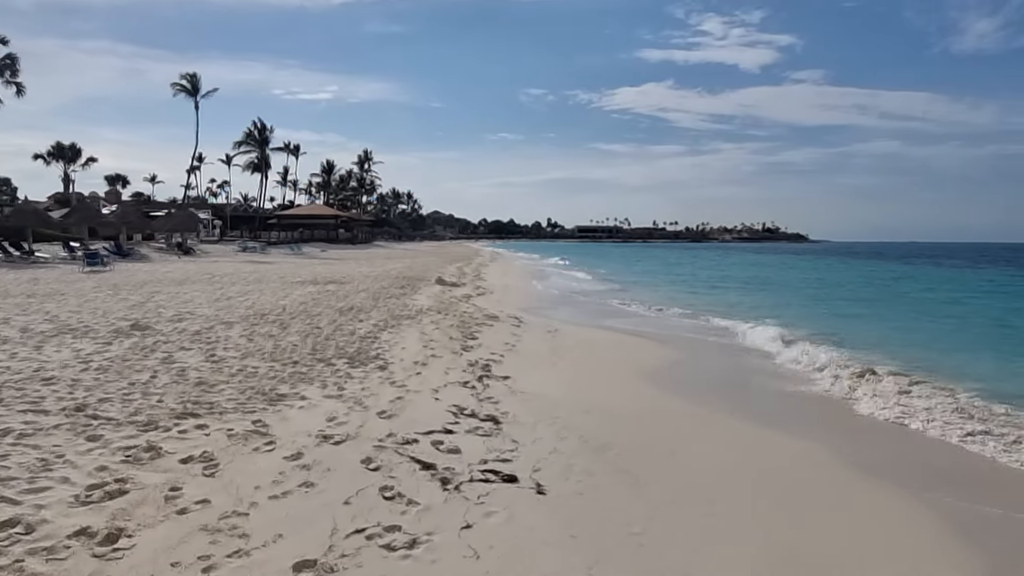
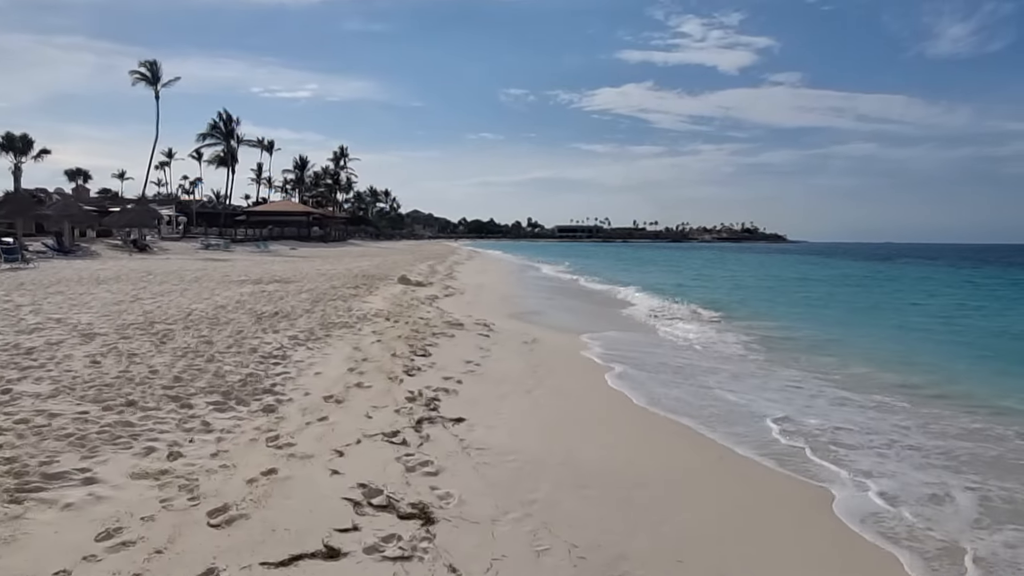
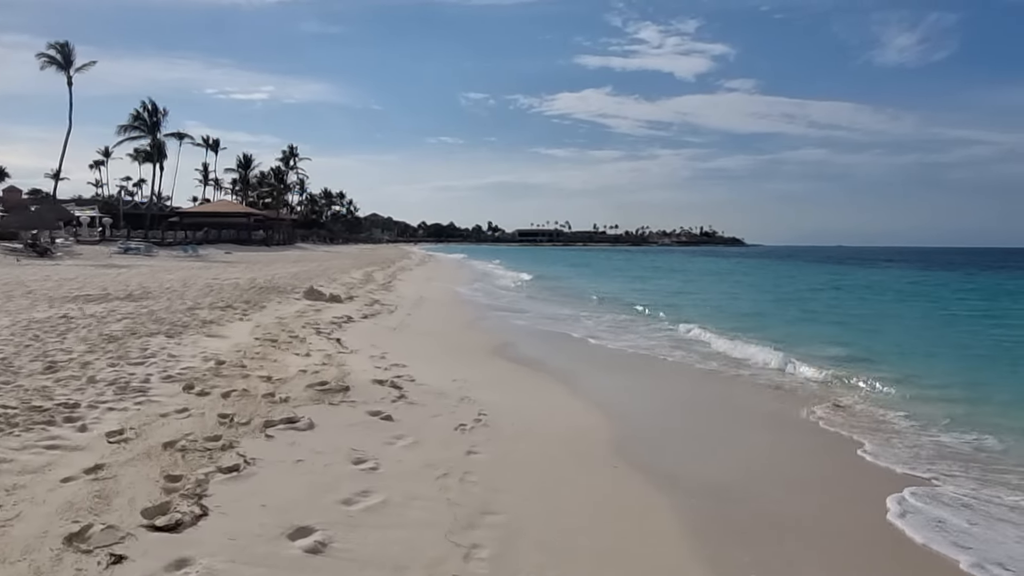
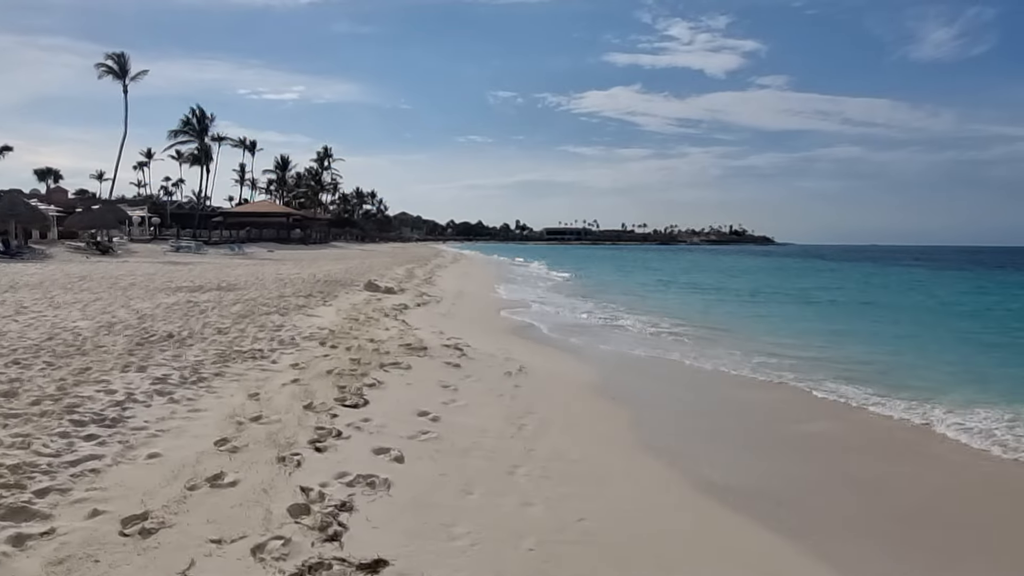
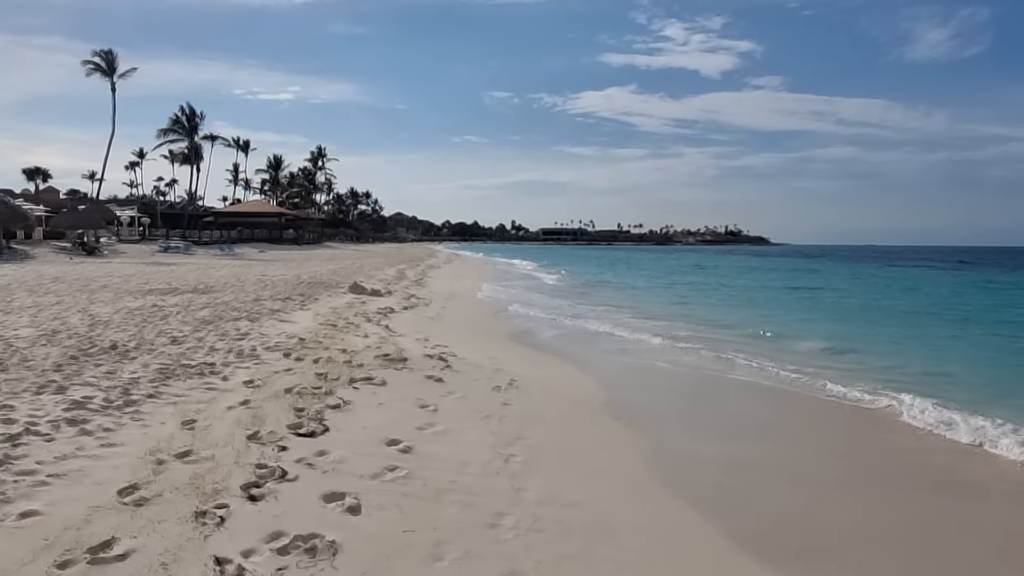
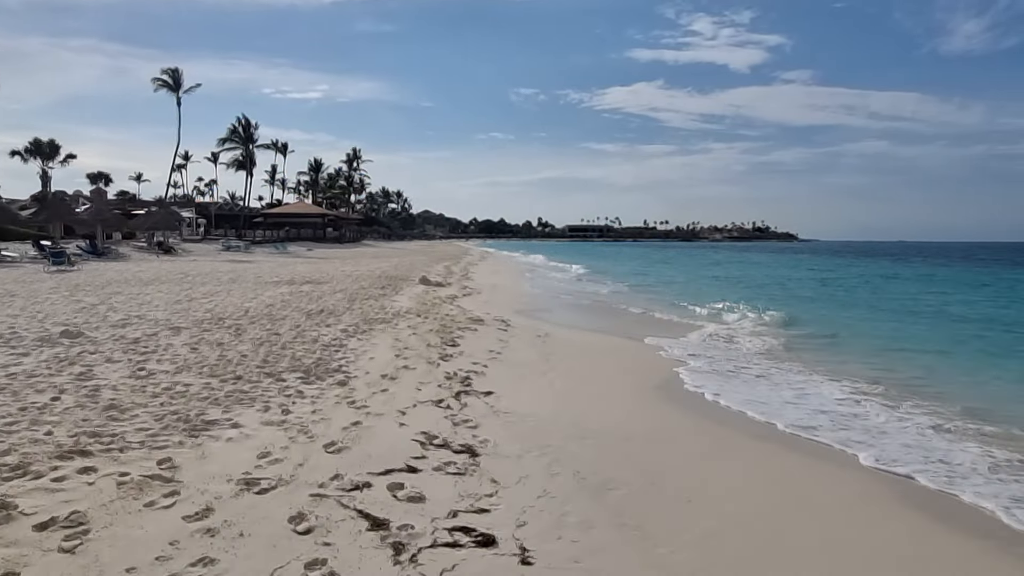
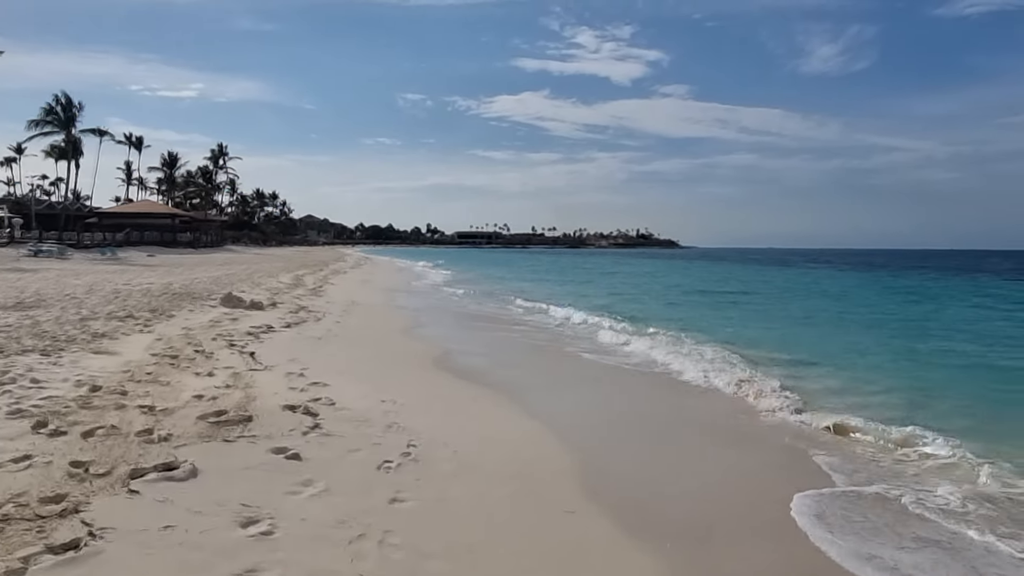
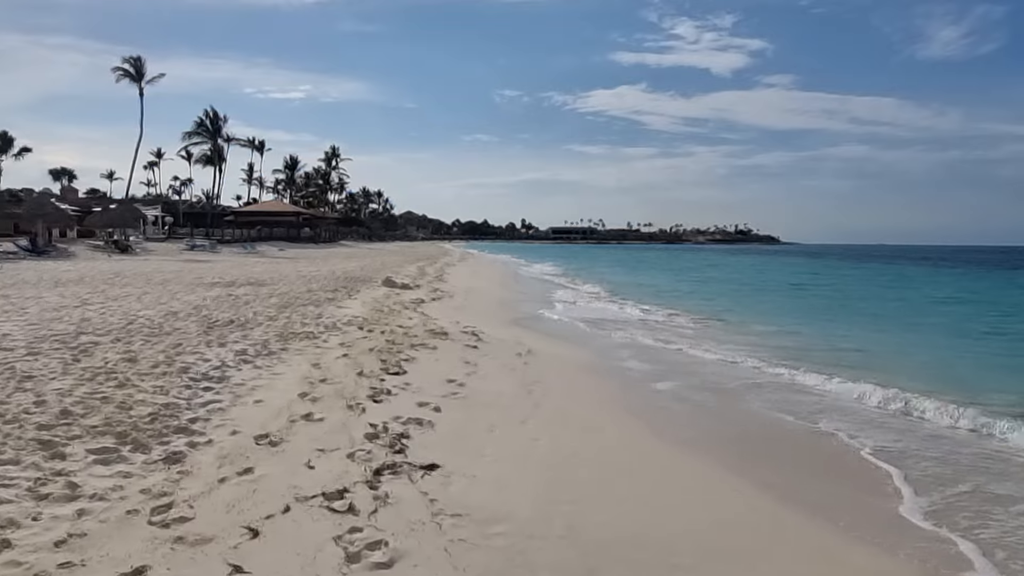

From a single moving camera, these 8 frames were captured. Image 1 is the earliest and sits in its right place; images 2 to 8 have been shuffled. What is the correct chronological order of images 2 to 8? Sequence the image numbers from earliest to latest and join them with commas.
6, 2, 8, 4, 5, 3, 7
